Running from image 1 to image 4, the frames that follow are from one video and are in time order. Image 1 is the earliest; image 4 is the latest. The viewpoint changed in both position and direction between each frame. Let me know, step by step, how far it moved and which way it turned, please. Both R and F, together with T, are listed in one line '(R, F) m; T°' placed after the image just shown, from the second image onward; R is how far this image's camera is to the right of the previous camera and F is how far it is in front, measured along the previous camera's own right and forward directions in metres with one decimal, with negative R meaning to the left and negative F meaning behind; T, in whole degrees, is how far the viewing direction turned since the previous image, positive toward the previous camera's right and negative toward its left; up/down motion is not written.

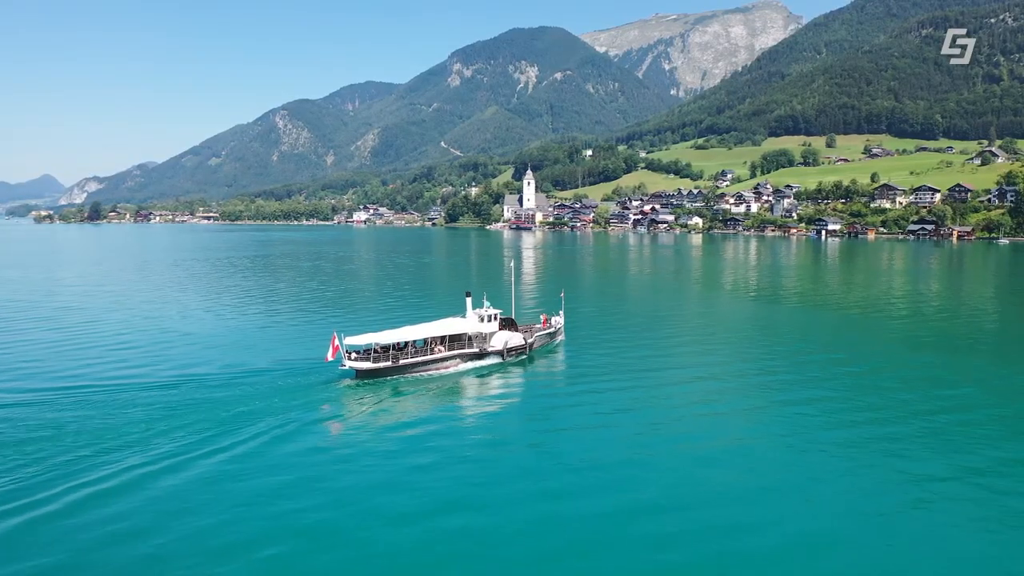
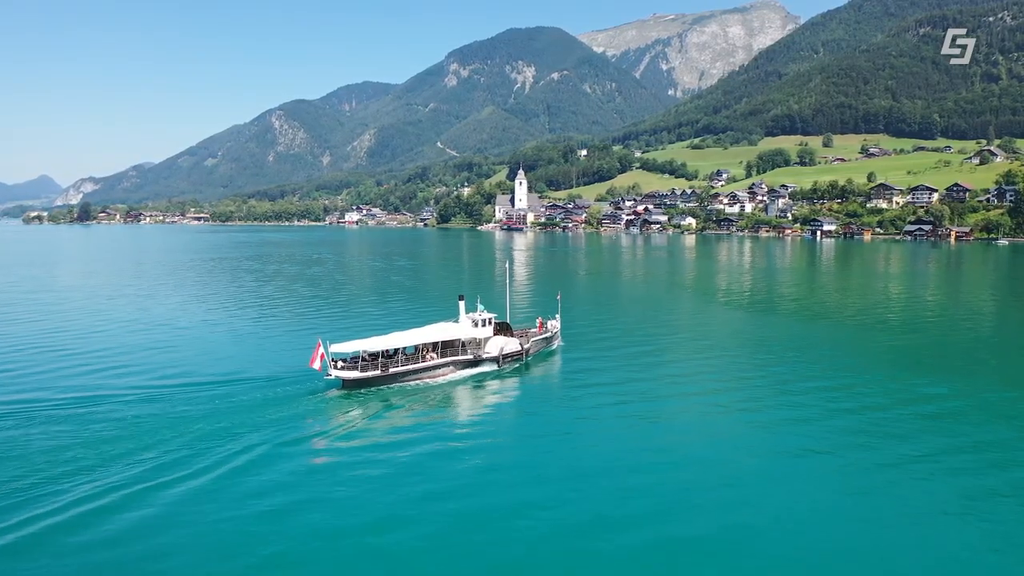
(+1.5, +2.2) m; 0°
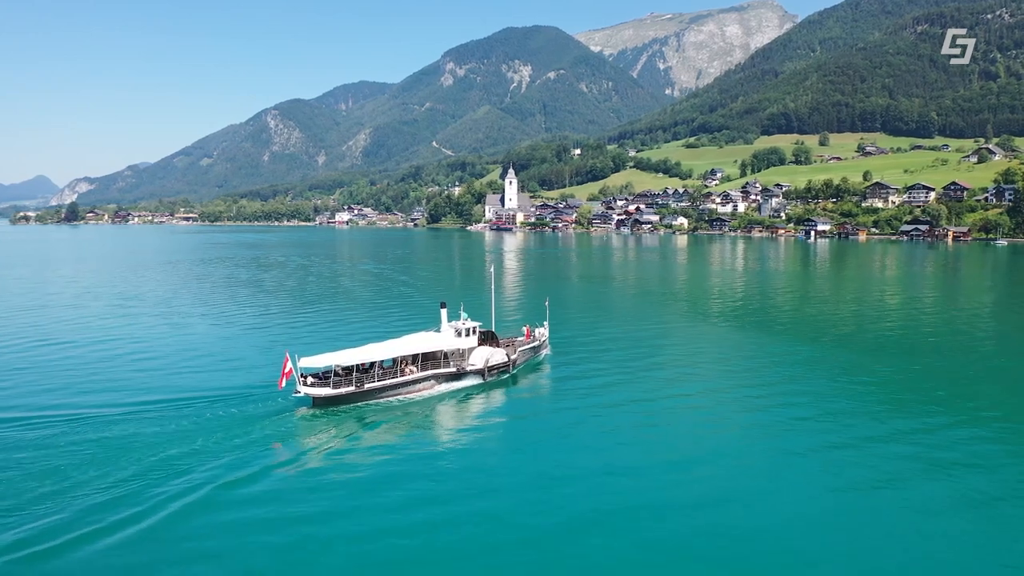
(+1.7, +2.6) m; 0°
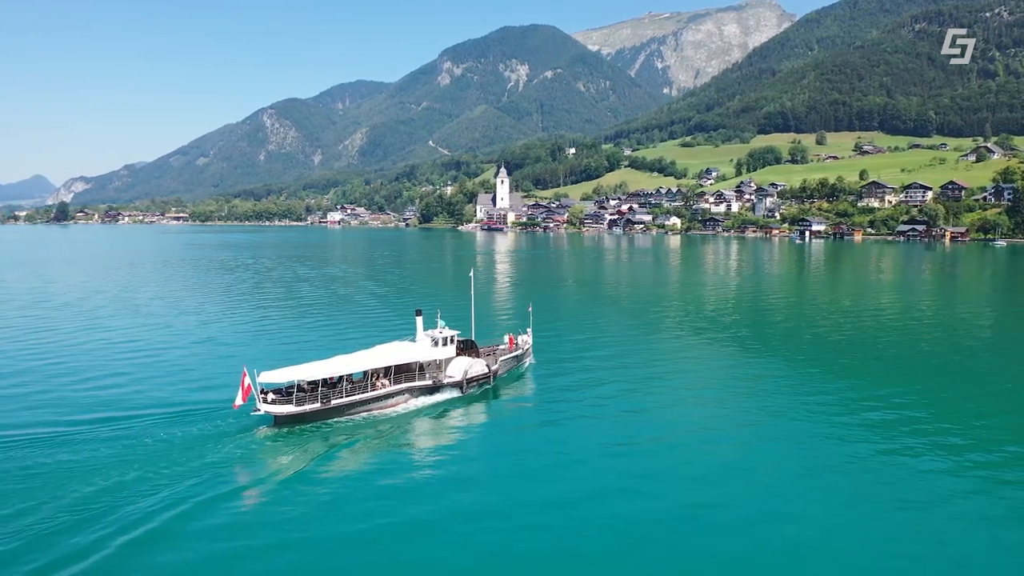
(+1.5, +2.1) m; 0°
